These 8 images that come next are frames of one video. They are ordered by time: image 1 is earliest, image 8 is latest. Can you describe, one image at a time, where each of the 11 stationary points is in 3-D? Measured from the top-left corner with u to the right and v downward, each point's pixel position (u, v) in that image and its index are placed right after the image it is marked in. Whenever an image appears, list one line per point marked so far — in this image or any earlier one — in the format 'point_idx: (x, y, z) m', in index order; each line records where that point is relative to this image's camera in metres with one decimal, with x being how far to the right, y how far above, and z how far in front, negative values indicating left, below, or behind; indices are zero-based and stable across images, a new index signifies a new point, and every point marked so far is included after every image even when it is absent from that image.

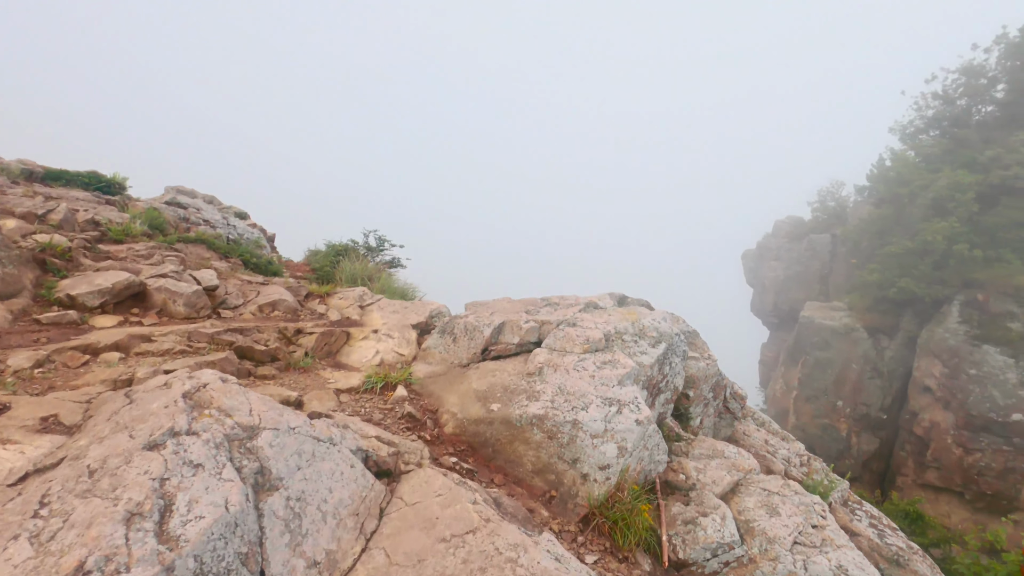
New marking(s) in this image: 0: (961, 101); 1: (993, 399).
0: (+13.3, +5.5, +15.8) m
1: (+10.3, -2.4, +11.5) m
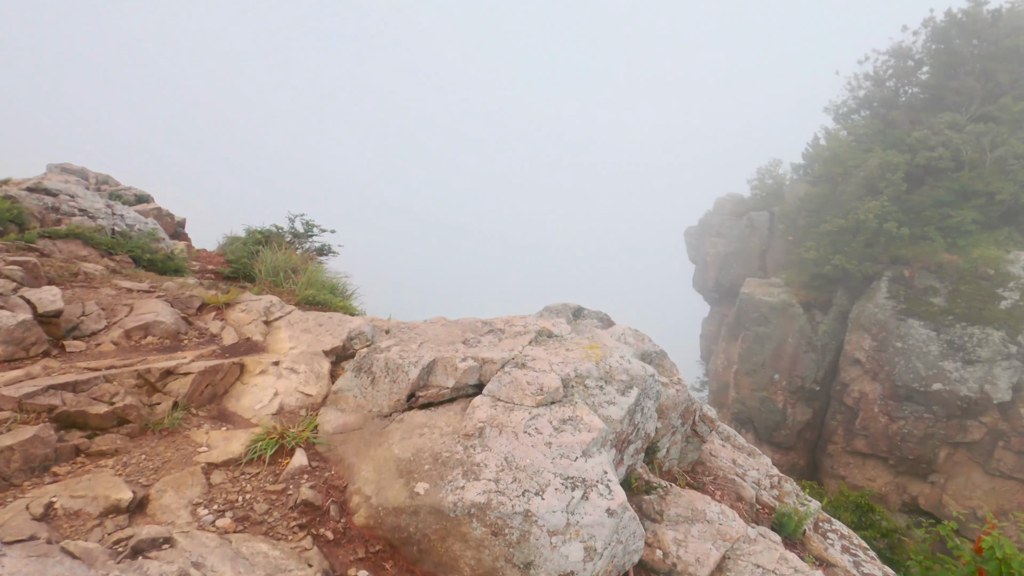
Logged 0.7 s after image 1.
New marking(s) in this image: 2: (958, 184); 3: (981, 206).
0: (+11.6, +6.3, +16.3) m
1: (+9.1, -1.8, +12.1) m
2: (+10.7, +2.5, +12.8) m
3: (+11.2, +1.9, +12.7) m
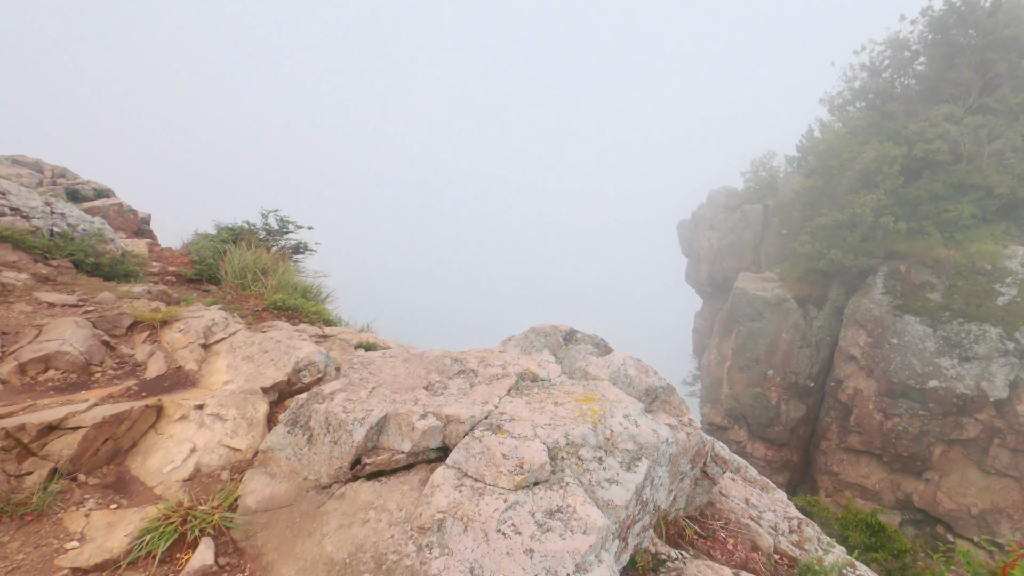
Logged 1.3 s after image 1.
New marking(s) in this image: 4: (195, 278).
0: (+11.3, +6.5, +16.0) m
1: (+8.9, -1.7, +11.9) m
2: (+10.5, +2.6, +12.6) m
3: (+11.0, +2.0, +12.5) m
4: (-2.8, +0.1, +4.8) m
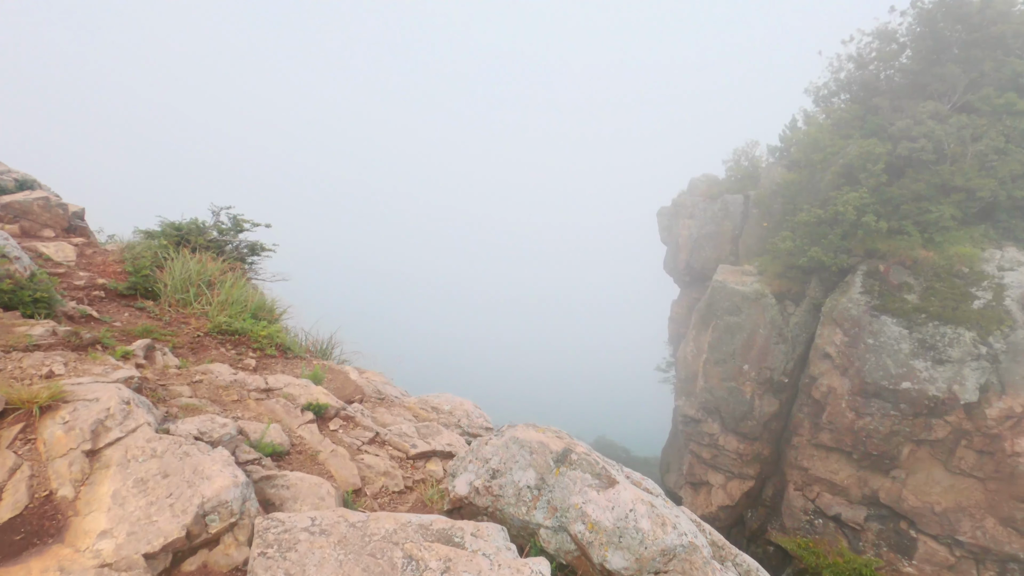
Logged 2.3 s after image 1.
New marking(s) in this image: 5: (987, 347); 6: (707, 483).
0: (+10.7, +6.6, +15.8) m
1: (+8.4, -1.8, +12.0) m
2: (+10.0, +2.5, +12.5) m
3: (+10.5, +2.0, +12.5) m
4: (-3.0, 0.0, +4.2) m
5: (+9.9, -1.2, +11.1) m
6: (+5.9, -5.9, +16.3) m
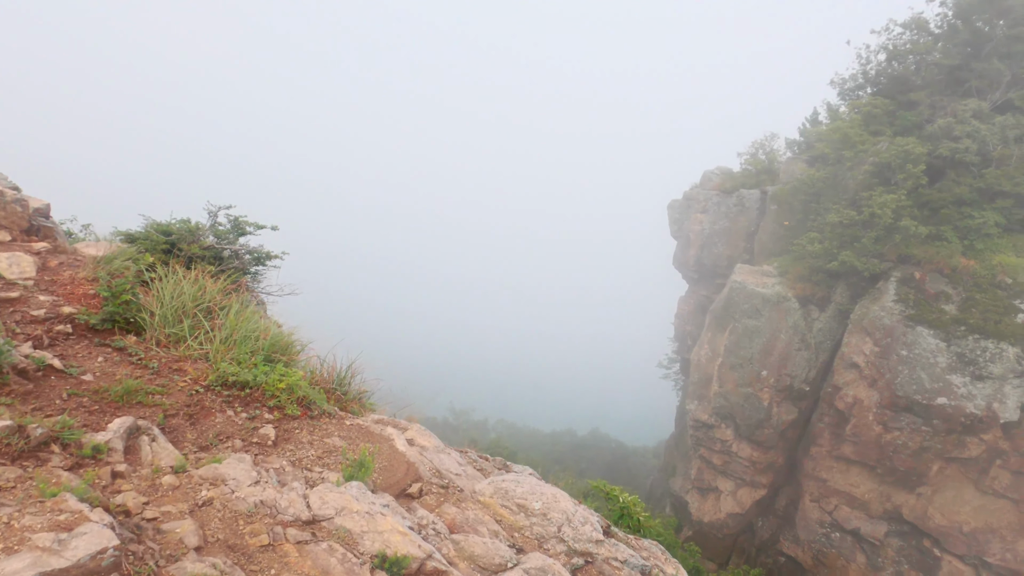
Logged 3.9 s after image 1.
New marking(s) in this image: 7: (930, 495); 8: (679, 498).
0: (+11.1, +6.4, +15.0) m
1: (+8.6, -2.0, +11.4) m
2: (+10.4, +2.3, +11.8) m
3: (+10.8, +1.8, +11.8) m
4: (-2.5, -0.2, +3.2) m
5: (+10.2, -1.5, +10.5) m
6: (+6.0, -5.9, +15.7) m
7: (+9.2, -4.6, +11.9) m
8: (+5.4, -6.8, +17.3) m
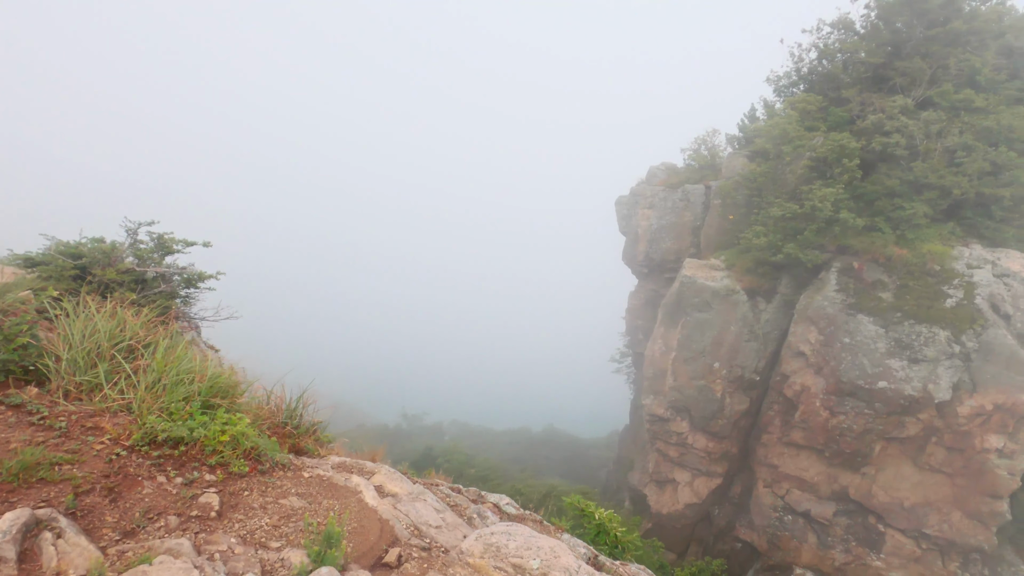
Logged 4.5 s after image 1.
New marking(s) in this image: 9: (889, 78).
0: (+9.5, +6.8, +15.6) m
1: (+7.7, -1.7, +11.9) m
2: (+9.2, +2.6, +12.4) m
3: (+9.7, +2.1, +12.5) m
4: (-2.6, -0.4, +2.7) m
5: (+9.3, -1.2, +11.2) m
6: (+4.8, -5.7, +16.0) m
7: (+8.4, -4.3, +12.4) m
8: (+4.1, -6.6, +17.4) m
9: (+10.4, +5.8, +14.8) m
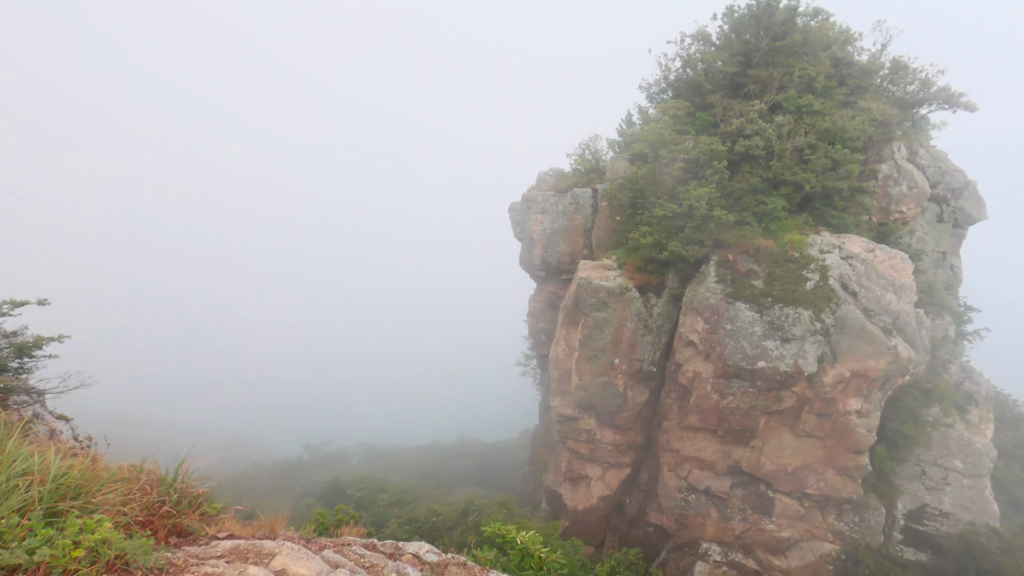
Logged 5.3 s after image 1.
0: (+5.9, +7.1, +17.0) m
1: (+5.6, -1.5, +12.9) m
2: (+6.6, +3.0, +13.8) m
3: (+7.1, +2.5, +13.9) m
4: (-2.9, -0.9, +2.0) m
5: (+7.2, -0.8, +12.6) m
6: (+2.3, -5.8, +16.4) m
7: (+6.3, -4.0, +13.6) m
8: (+1.4, -6.7, +17.7) m
9: (+7.0, +6.2, +16.3) m
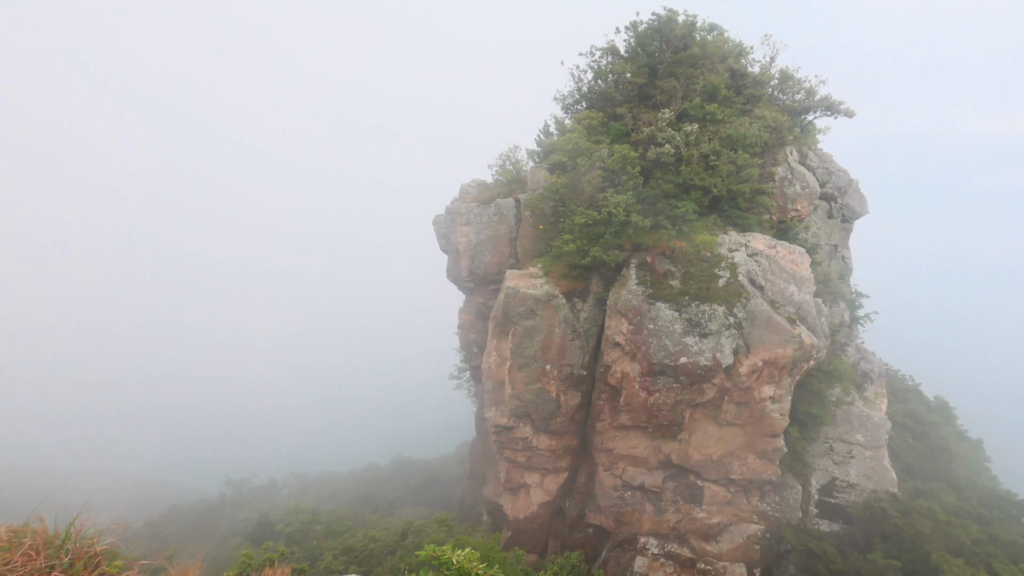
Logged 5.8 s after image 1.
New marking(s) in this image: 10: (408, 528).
0: (+3.2, +7.0, +17.7) m
1: (+3.9, -1.5, +13.5) m
2: (+4.5, +3.0, +14.6) m
3: (+5.0, +2.5, +14.8) m
4: (-3.2, -1.1, +1.6) m
5: (+5.5, -0.7, +13.4) m
6: (+0.4, -6.1, +16.5) m
7: (+4.7, -4.0, +14.2) m
8: (-0.6, -7.1, +17.6) m
9: (+4.4, +6.2, +17.2) m
10: (-3.0, -6.9, +15.5) m
